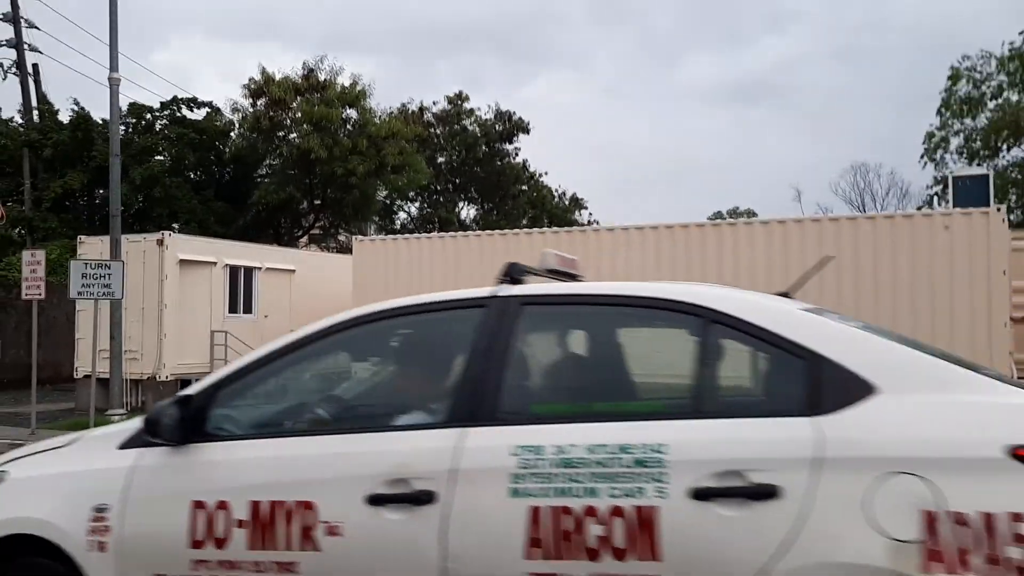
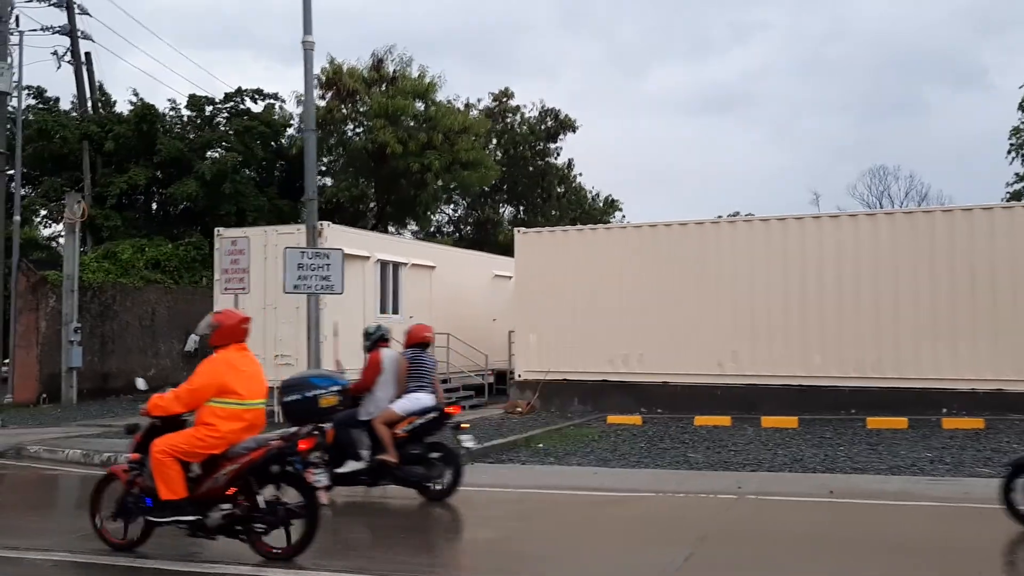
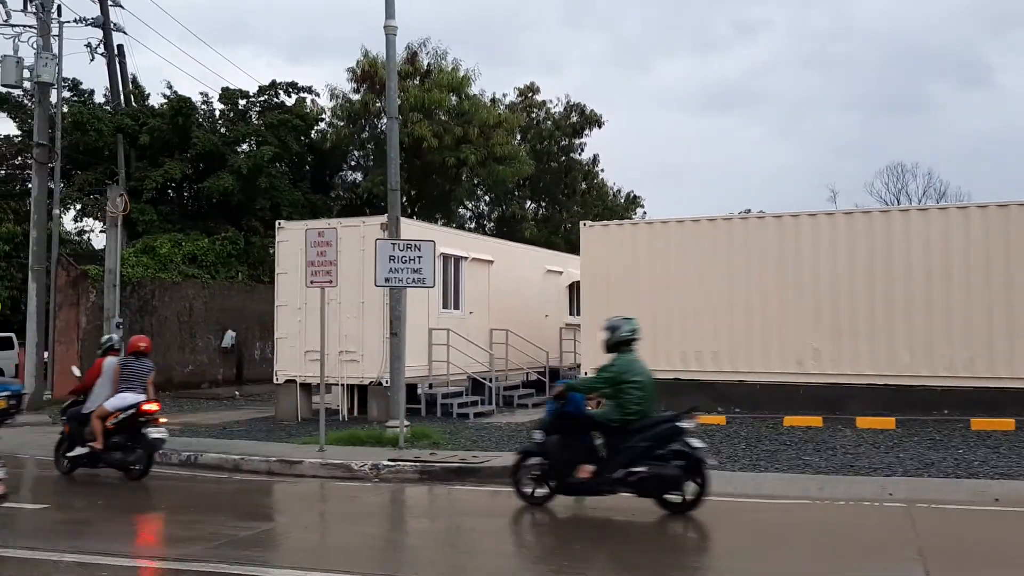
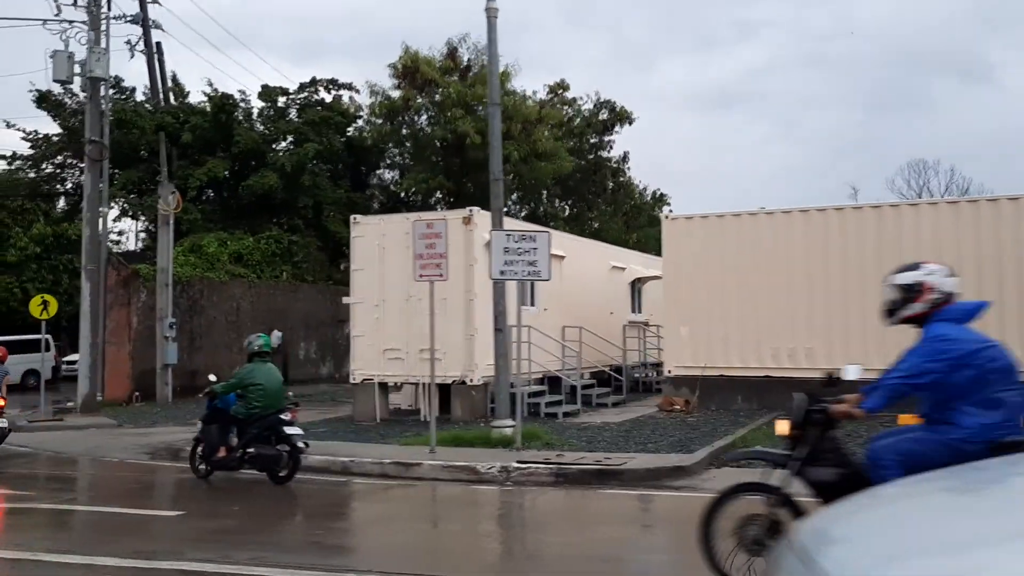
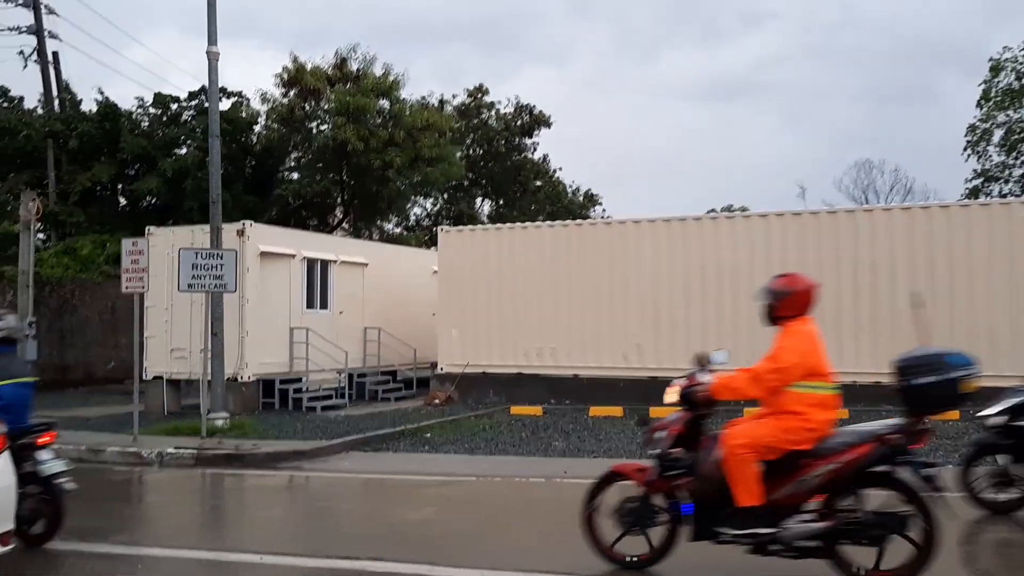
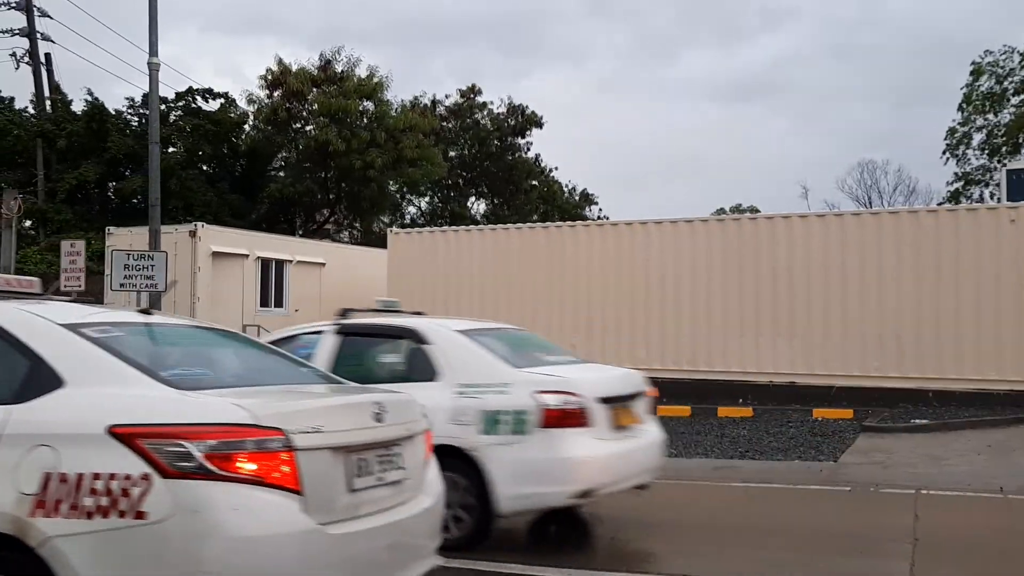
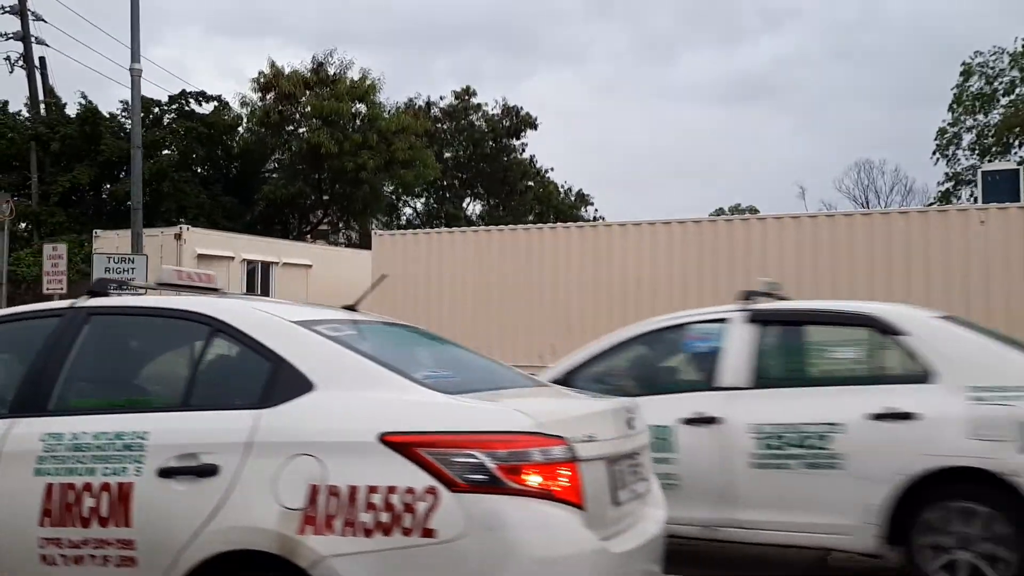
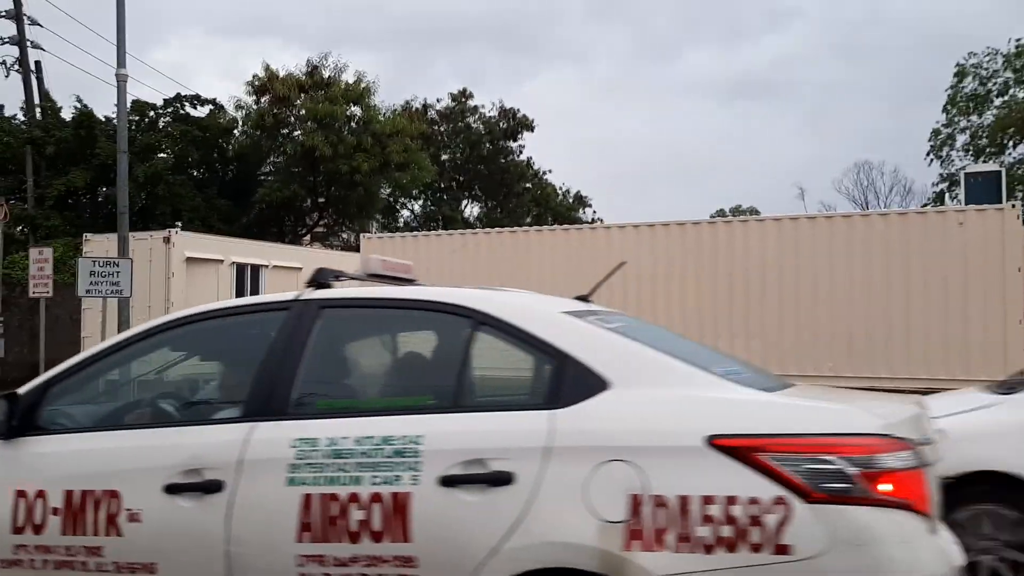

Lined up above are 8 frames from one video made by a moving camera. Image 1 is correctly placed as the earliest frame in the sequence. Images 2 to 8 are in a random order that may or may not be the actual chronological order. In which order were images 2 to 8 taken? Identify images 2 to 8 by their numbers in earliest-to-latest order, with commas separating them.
8, 7, 6, 5, 2, 3, 4
